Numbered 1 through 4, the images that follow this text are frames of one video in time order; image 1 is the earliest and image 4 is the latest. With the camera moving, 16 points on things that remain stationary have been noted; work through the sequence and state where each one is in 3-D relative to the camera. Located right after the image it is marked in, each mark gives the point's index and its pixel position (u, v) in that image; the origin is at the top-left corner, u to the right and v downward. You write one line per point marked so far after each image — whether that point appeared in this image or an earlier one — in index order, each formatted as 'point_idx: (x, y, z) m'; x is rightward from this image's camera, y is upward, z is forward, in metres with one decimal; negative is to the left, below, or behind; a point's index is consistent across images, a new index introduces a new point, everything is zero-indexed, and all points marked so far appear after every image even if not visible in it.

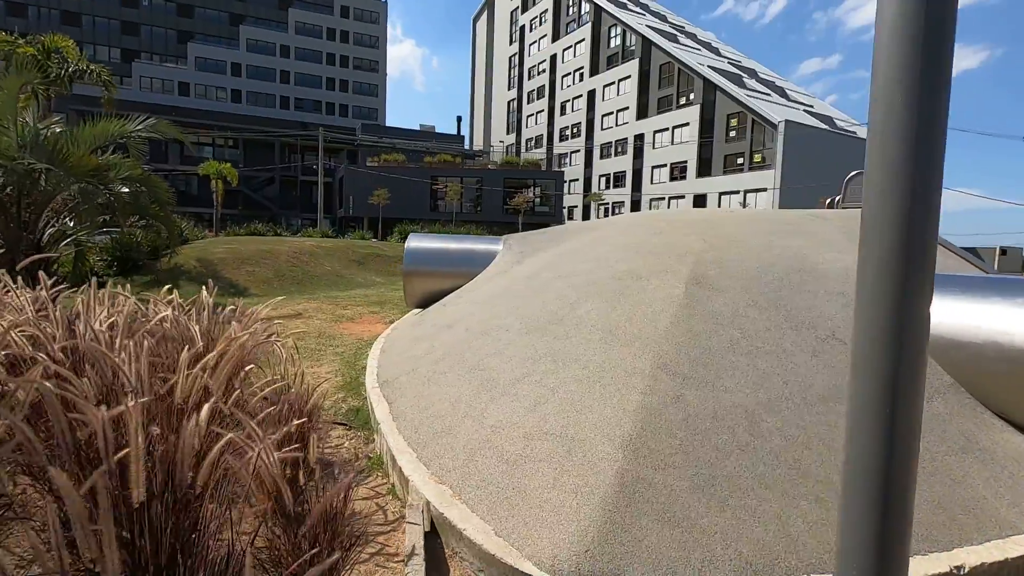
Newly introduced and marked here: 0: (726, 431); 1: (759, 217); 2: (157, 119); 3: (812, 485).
0: (+1.1, -0.7, +2.8) m
1: (+2.8, +0.8, +6.0) m
2: (-5.5, +2.6, +8.4) m
3: (+1.4, -0.9, +2.6) m
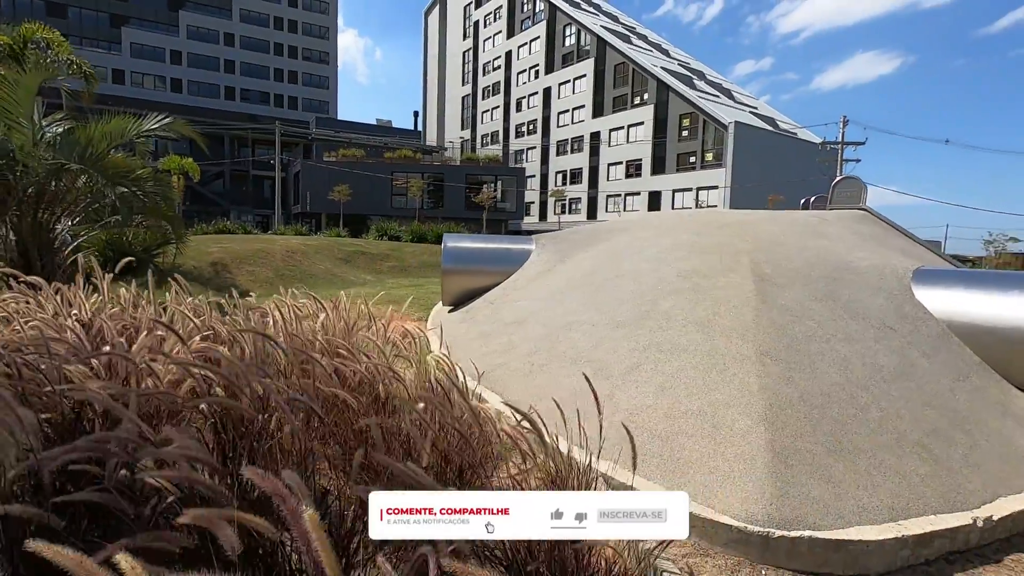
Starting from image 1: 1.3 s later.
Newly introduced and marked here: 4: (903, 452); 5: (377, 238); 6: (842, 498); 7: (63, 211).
0: (+2.0, -0.7, +3.3) m
1: (+3.3, +0.9, +6.6) m
2: (-5.2, +2.6, +8.3) m
3: (+2.3, -0.9, +3.1) m
4: (+2.2, -0.9, +3.1) m
5: (-5.0, +1.8, +19.9) m
6: (+1.6, -1.0, +2.7) m
7: (-6.3, +1.1, +7.6) m
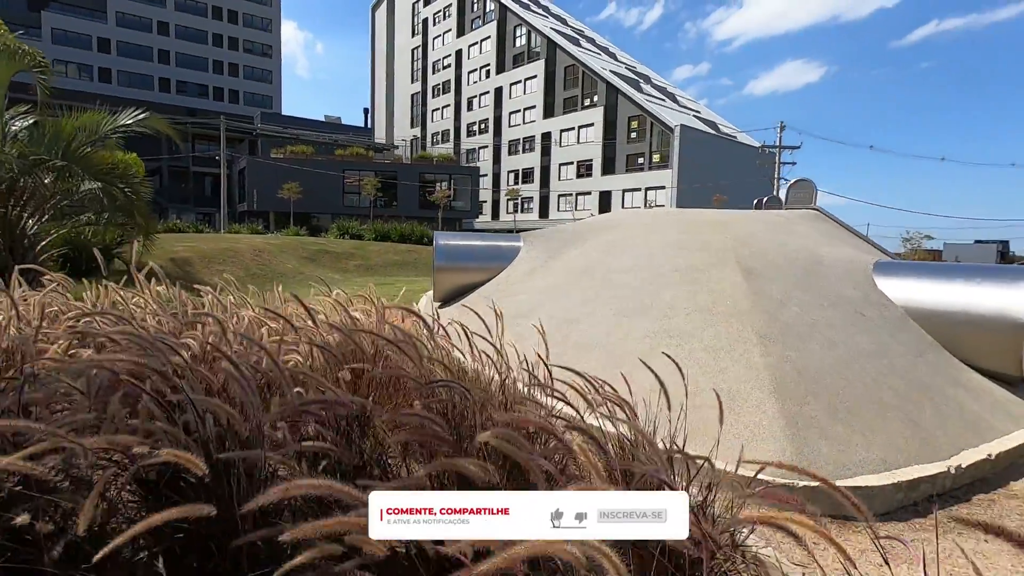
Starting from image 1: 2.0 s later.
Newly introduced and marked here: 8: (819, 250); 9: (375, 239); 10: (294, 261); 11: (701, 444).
0: (+2.2, -0.6, +3.8) m
1: (+3.2, +1.0, +7.2) m
2: (-5.4, +2.6, +8.1) m
3: (+2.6, -0.8, +3.7) m
4: (+2.5, -0.9, +3.6) m
5: (-6.3, +1.9, +19.7) m
6: (+2.0, -1.0, +3.2) m
7: (-6.5, +1.1, +7.3) m
8: (+3.4, +0.4, +6.1) m
9: (-5.0, +1.8, +19.7) m
10: (-5.6, +0.7, +13.9) m
11: (+1.1, -0.9, +3.3) m
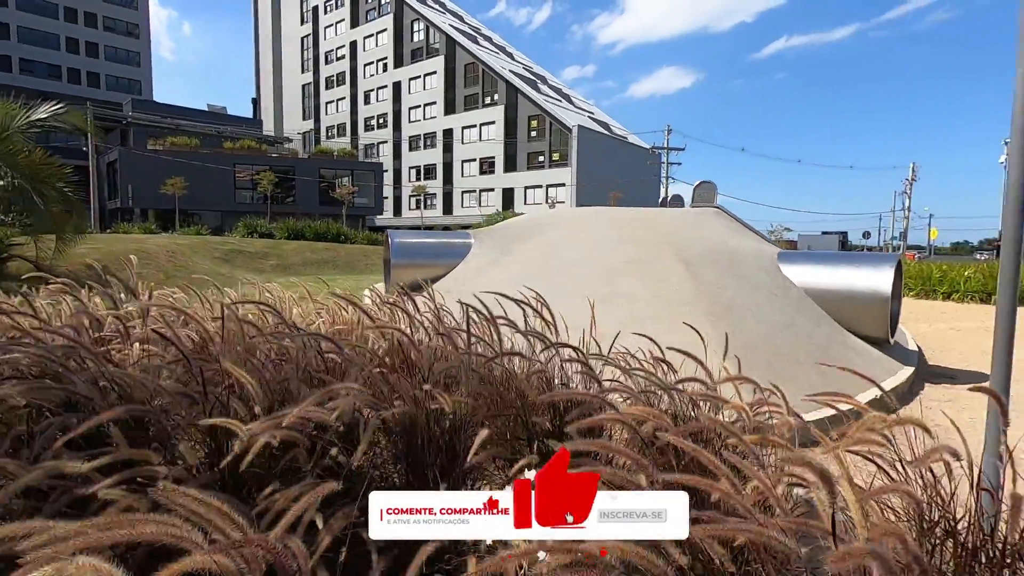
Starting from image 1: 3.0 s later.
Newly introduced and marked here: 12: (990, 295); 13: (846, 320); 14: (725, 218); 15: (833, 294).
0: (+2.2, -0.5, +4.8) m
1: (+2.5, +1.1, +8.3) m
2: (-6.2, +2.5, +7.5) m
3: (+2.6, -0.7, +4.7) m
4: (+2.5, -0.7, +4.7) m
5: (-9.2, +1.8, +18.8) m
6: (+2.1, -0.9, +4.1) m
7: (-7.0, +1.0, +6.6) m
8: (+2.9, +0.6, +7.2) m
9: (-7.9, +1.8, +19.1) m
10: (-7.4, +0.6, +13.3) m
11: (+1.3, -0.8, +4.1) m
12: (+12.0, -0.2, +13.6) m
13: (+3.7, -0.3, +6.1) m
14: (+3.8, +1.3, +9.8) m
15: (+3.6, -0.1, +6.1) m
